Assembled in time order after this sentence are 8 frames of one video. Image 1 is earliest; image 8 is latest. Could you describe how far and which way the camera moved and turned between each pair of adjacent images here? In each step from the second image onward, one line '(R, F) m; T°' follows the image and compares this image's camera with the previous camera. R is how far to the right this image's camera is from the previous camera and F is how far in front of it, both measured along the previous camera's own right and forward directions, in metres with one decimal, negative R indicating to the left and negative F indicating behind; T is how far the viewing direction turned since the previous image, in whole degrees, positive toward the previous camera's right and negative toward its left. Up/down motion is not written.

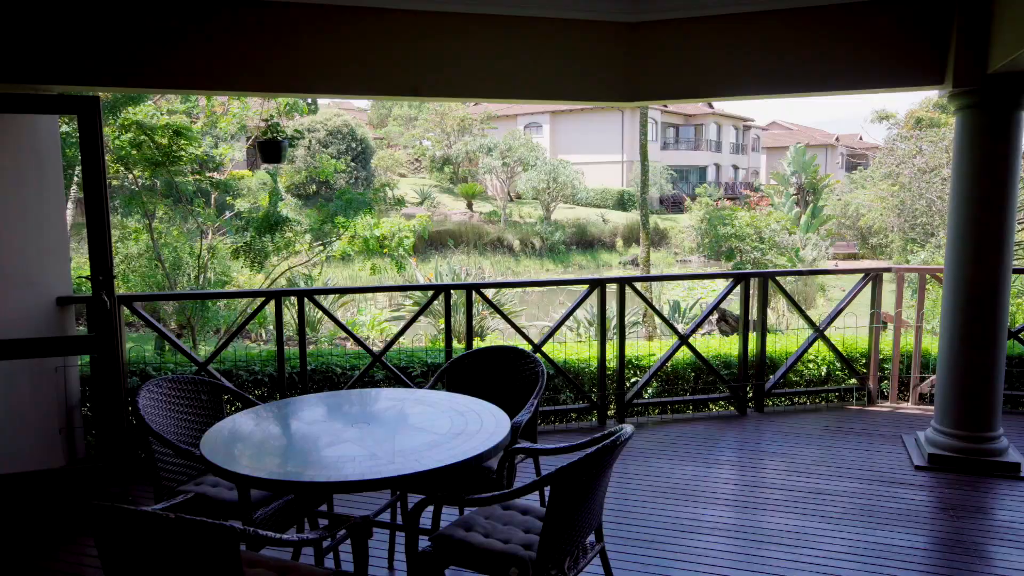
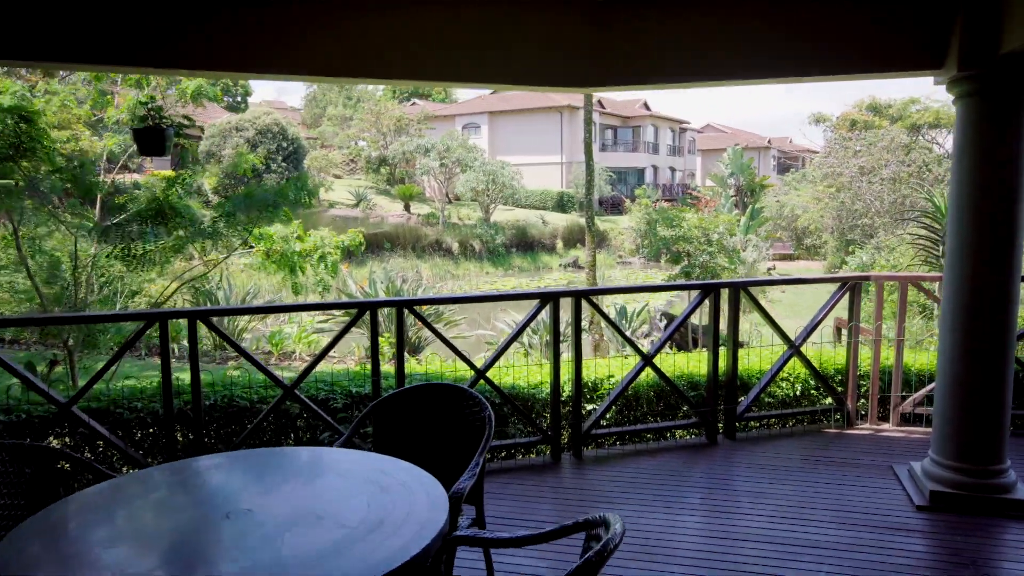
(0.0, +0.6) m; +5°
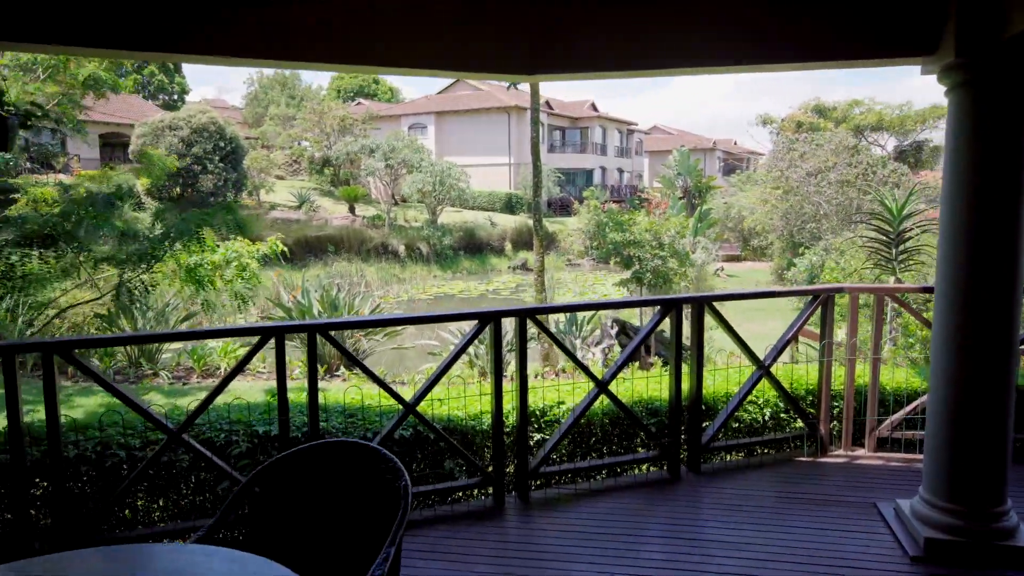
(+0.1, +0.5) m; +4°
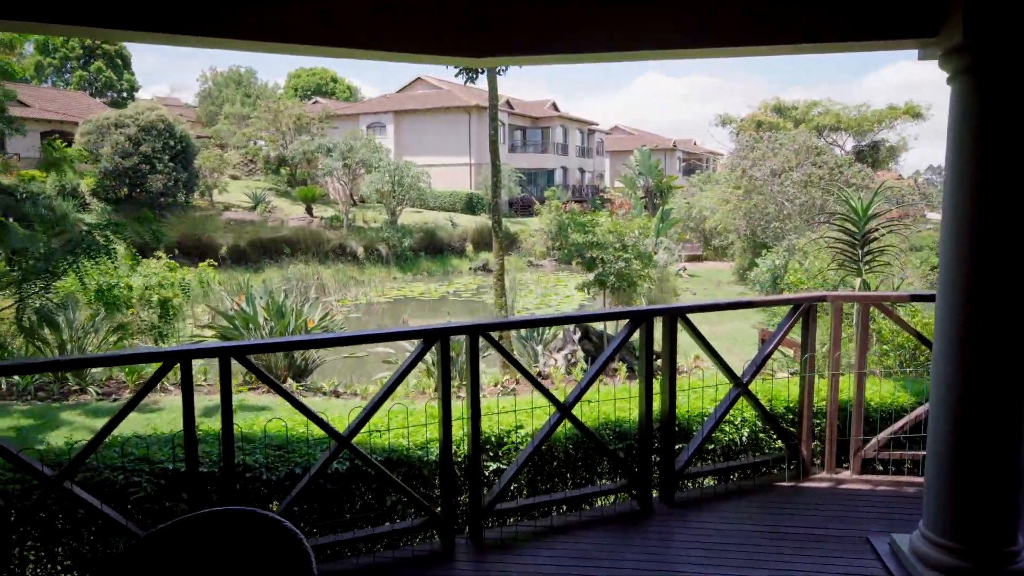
(0.0, +0.4) m; +3°
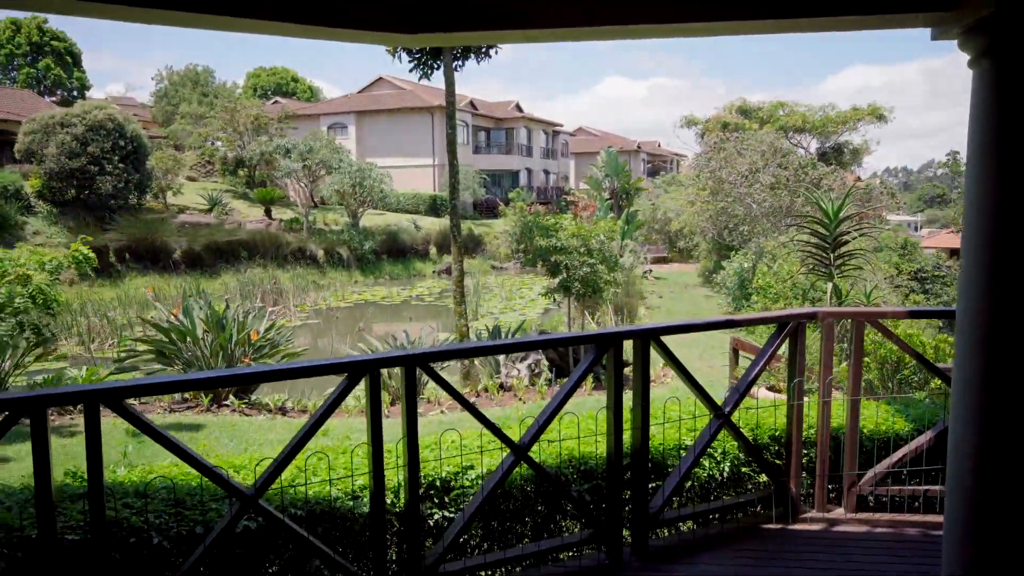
(+0.1, +0.4) m; +3°
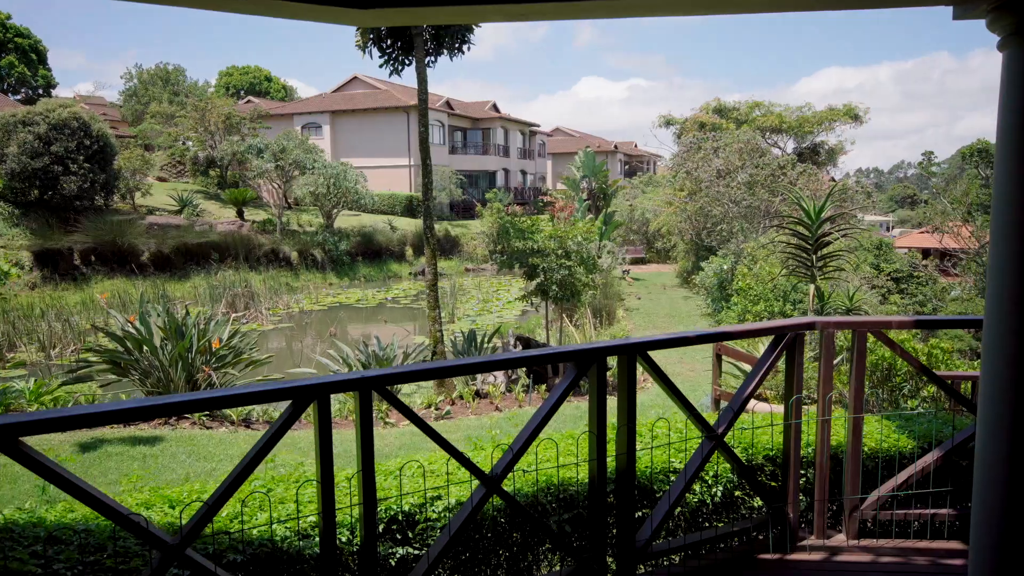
(0.0, +0.3) m; +2°
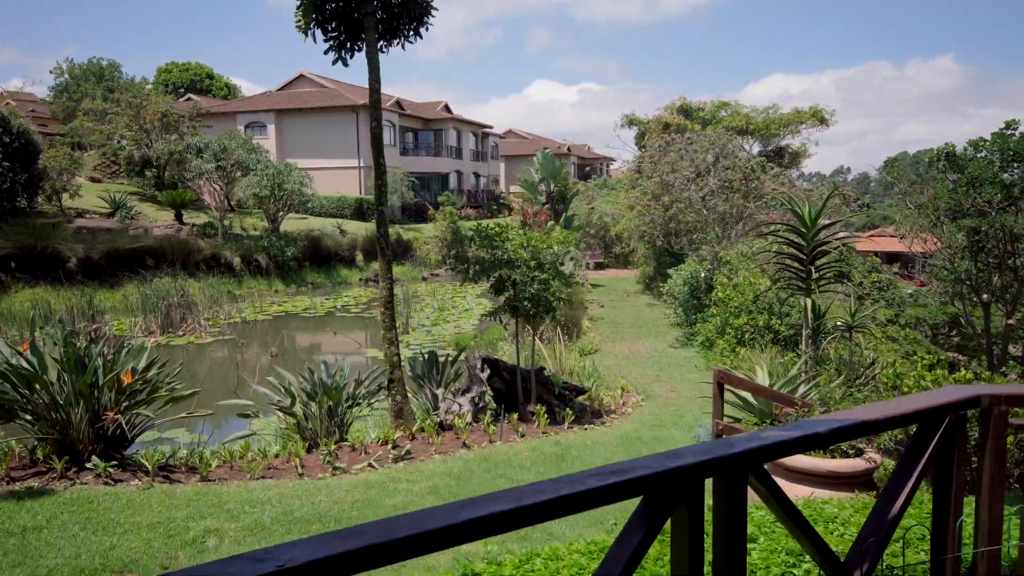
(-0.2, +1.0) m; +4°
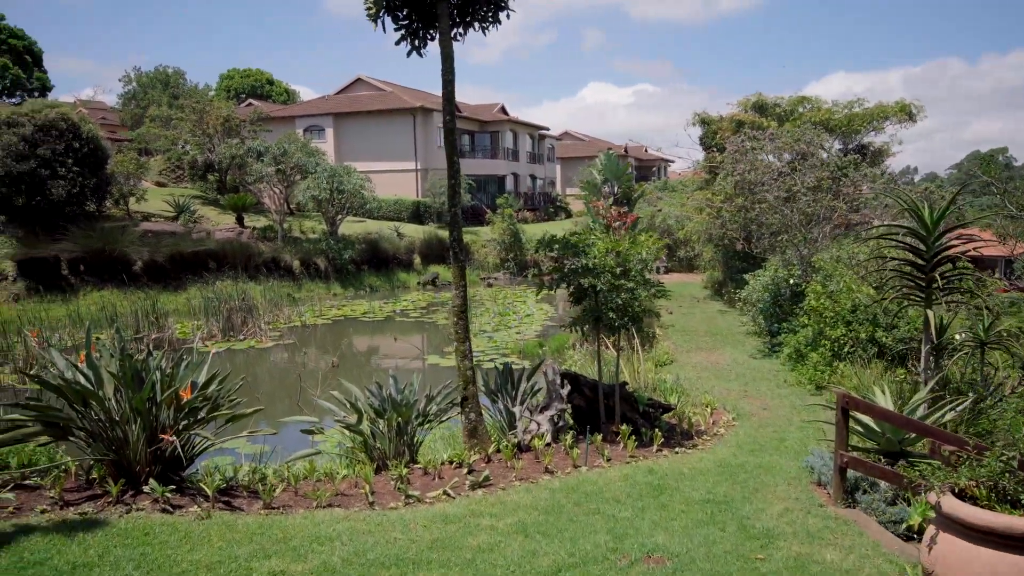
(-0.3, +0.6) m; -4°
